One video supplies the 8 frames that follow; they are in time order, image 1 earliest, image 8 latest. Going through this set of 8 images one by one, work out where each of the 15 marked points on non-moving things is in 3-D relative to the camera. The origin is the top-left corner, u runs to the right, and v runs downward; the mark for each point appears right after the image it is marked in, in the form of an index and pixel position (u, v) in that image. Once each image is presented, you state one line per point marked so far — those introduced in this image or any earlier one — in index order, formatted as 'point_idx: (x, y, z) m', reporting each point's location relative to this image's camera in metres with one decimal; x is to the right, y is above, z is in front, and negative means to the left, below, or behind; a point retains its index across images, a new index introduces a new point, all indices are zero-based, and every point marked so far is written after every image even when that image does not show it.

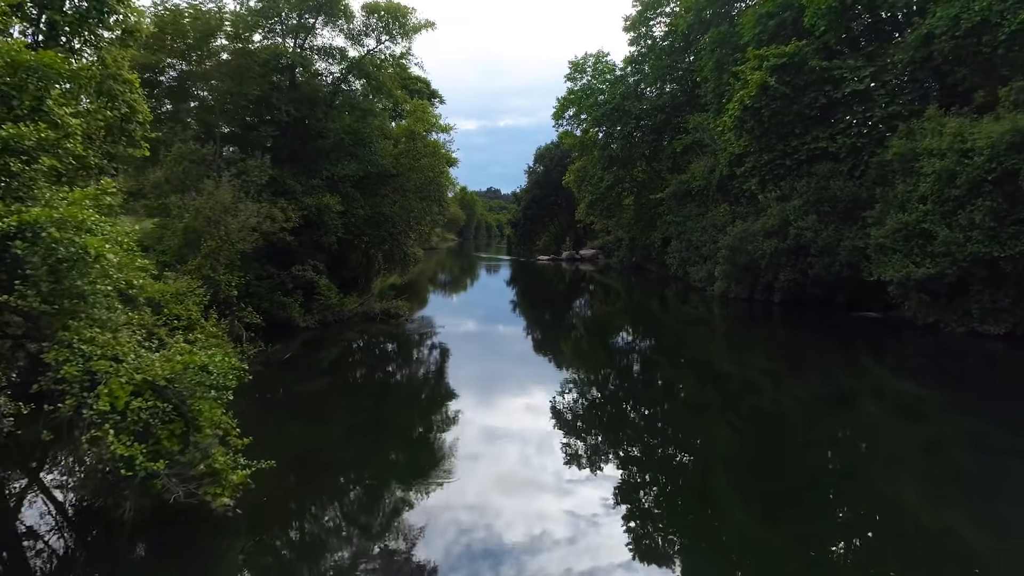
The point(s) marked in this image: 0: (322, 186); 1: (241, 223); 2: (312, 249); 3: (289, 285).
0: (-4.7, +2.5, +14.8) m
1: (-5.1, +1.2, +11.3) m
2: (-4.9, +1.0, +14.6) m
3: (-5.1, +0.1, +13.4) m
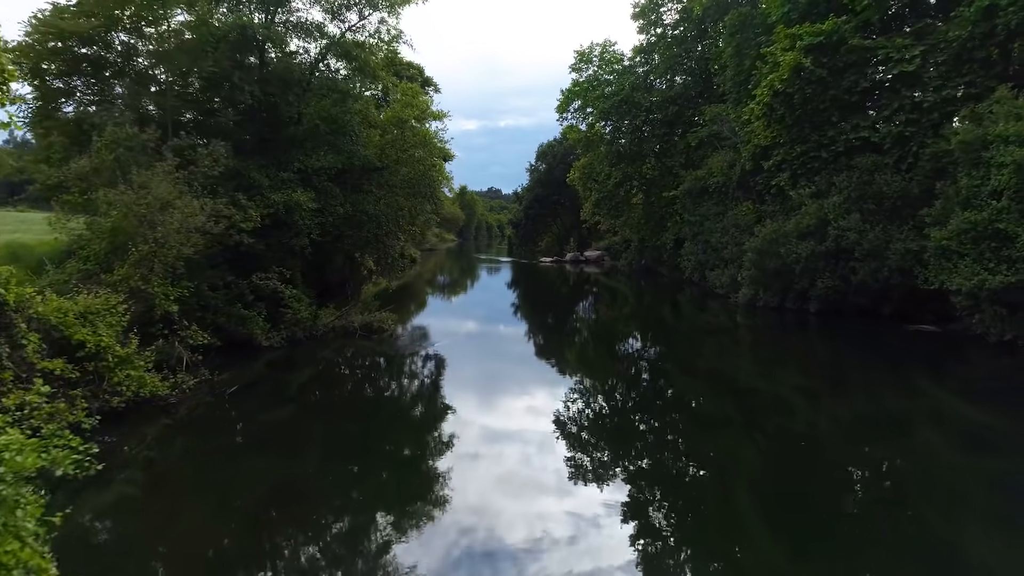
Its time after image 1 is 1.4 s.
0: (-4.7, +2.3, +12.8) m
1: (-5.1, +0.9, +9.2) m
2: (-4.9, +0.8, +12.5) m
3: (-5.0, -0.1, +11.4) m
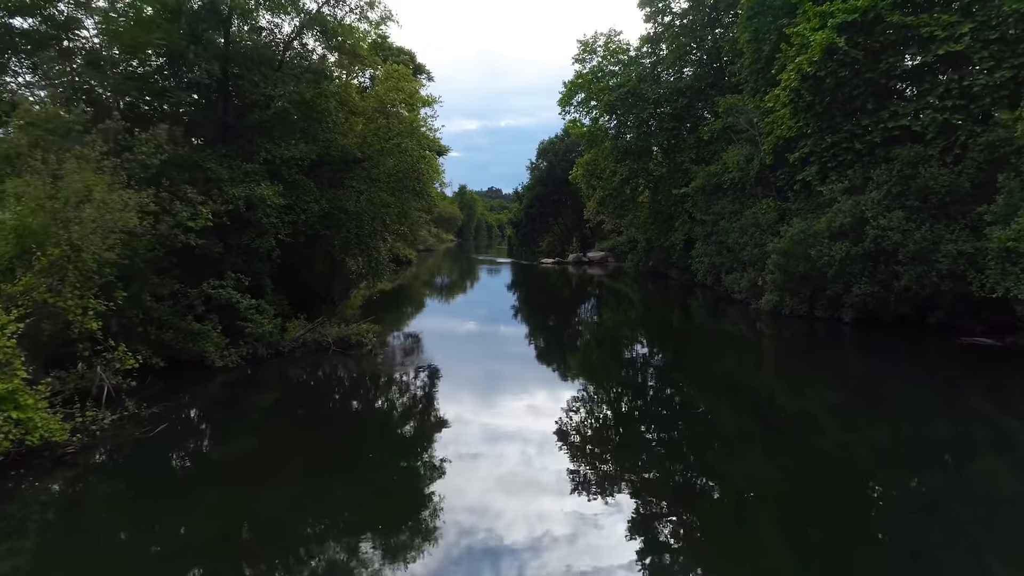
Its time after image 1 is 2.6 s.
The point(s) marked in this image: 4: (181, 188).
0: (-4.7, +2.2, +11.1) m
1: (-5.1, +0.8, +7.5) m
2: (-4.9, +0.6, +10.8) m
3: (-5.1, -0.3, +9.7) m
4: (-5.3, +1.6, +9.6) m
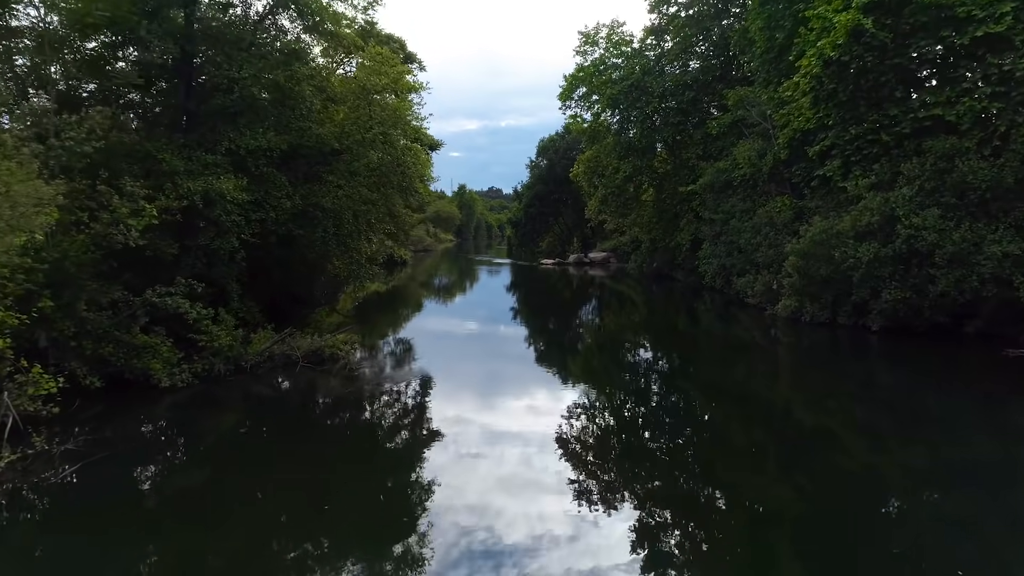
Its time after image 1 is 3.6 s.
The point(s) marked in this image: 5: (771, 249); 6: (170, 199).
0: (-4.8, +2.1, +9.9) m
1: (-5.2, +0.7, +6.3) m
2: (-5.0, +0.5, +9.6) m
3: (-5.2, -0.4, +8.5) m
4: (-5.4, +1.5, +8.4) m
5: (+7.3, +1.1, +17.0) m
6: (-5.0, +1.3, +8.9) m
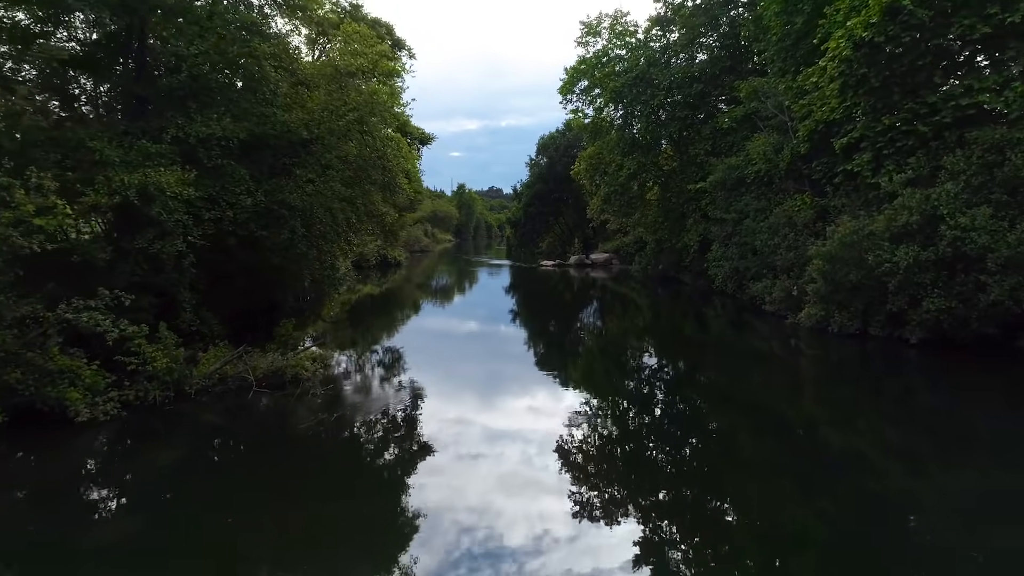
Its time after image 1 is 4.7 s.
0: (-4.9, +1.9, +8.5) m
1: (-5.3, +0.5, +4.9) m
2: (-5.1, +0.3, +8.2) m
3: (-5.3, -0.6, +7.1) m
4: (-5.5, +1.3, +7.0) m
5: (+7.2, +1.0, +15.6) m
6: (-5.2, +1.2, +7.5) m
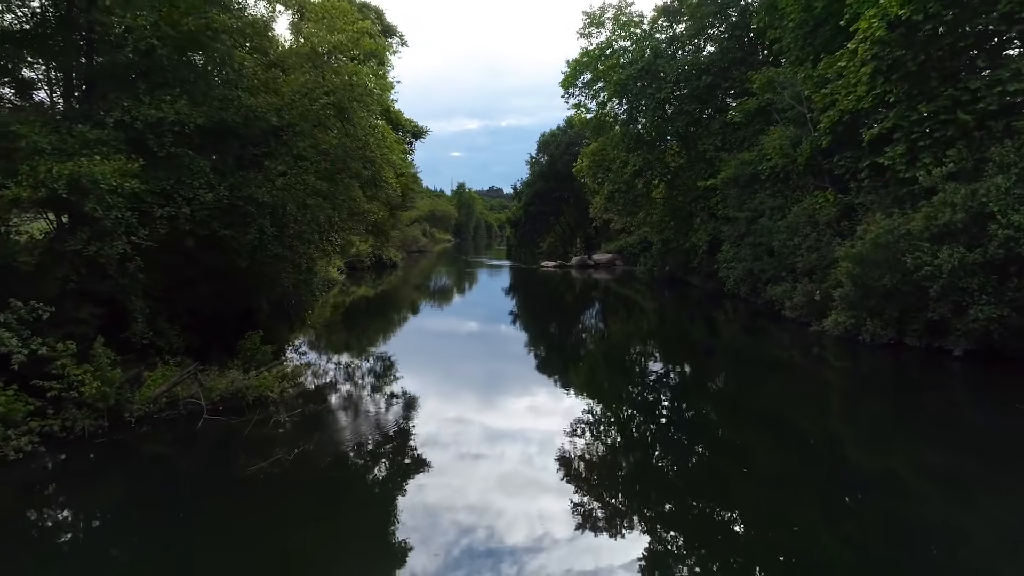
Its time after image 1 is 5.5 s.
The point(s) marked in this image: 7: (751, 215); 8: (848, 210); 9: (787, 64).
0: (-4.9, +1.8, +7.3) m
1: (-5.3, +0.4, +3.7) m
2: (-5.1, +0.2, +7.0) m
3: (-5.3, -0.7, +5.9) m
4: (-5.5, +1.2, +5.8) m
5: (+7.2, +0.9, +14.5) m
6: (-5.2, +1.1, +6.3) m
7: (+7.2, +2.2, +18.1) m
8: (+7.8, +1.8, +14.0) m
9: (+8.2, +6.7, +17.9) m
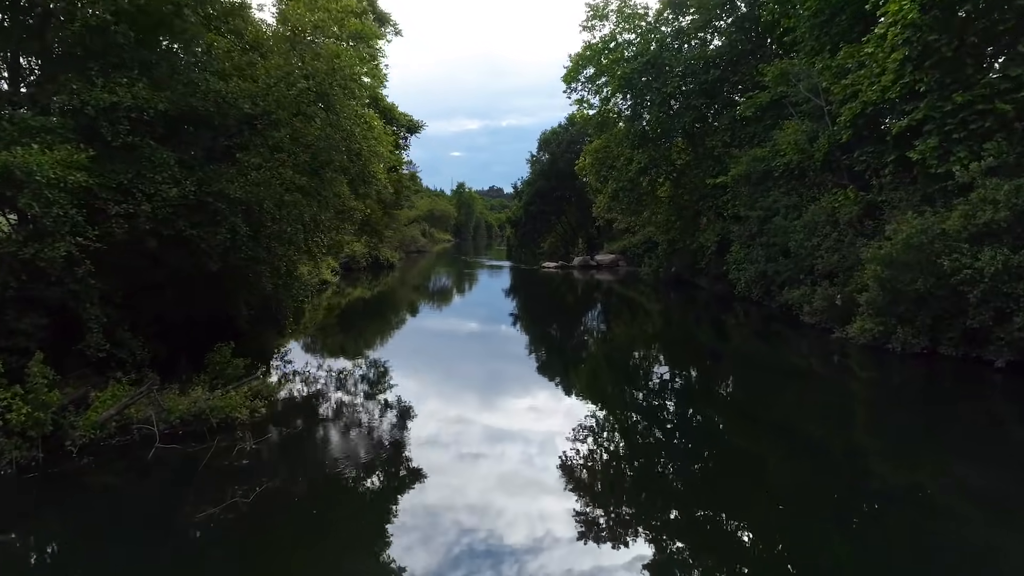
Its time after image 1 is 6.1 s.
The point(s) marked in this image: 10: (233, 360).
0: (-4.9, +1.7, +6.4) m
1: (-5.3, +0.3, +2.9) m
2: (-5.1, +0.2, +6.1) m
3: (-5.3, -0.7, +5.0) m
4: (-5.5, +1.2, +4.9) m
5: (+7.2, +0.8, +13.6) m
6: (-5.2, +1.0, +5.5) m
7: (+7.2, +2.1, +17.2) m
8: (+7.9, +1.7, +13.1) m
9: (+8.2, +6.6, +17.0) m
10: (-3.8, -1.1, +8.2) m
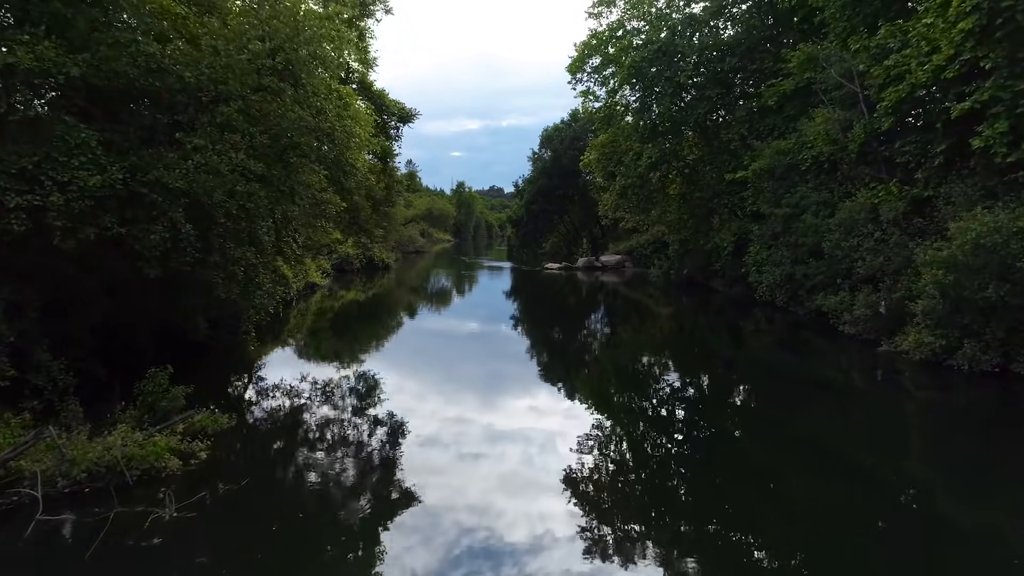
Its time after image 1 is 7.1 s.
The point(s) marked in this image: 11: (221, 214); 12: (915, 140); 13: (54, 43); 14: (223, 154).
0: (-4.9, +1.6, +4.9) m
1: (-5.3, +0.2, +1.4) m
2: (-5.1, +0.1, +4.7) m
3: (-5.3, -0.9, +3.5) m
4: (-5.5, +1.0, +3.4) m
5: (+7.3, +0.7, +12.1) m
6: (-5.1, +0.9, +4.0) m
7: (+7.2, +2.0, +15.7) m
8: (+7.9, +1.6, +11.6) m
9: (+8.2, +6.5, +15.5) m
10: (-3.8, -1.3, +6.8) m
11: (-3.3, +0.8, +7.0) m
12: (+8.1, +3.0, +12.1) m
13: (-4.4, +2.4, +5.8) m
14: (-3.3, +1.5, +7.0) m
